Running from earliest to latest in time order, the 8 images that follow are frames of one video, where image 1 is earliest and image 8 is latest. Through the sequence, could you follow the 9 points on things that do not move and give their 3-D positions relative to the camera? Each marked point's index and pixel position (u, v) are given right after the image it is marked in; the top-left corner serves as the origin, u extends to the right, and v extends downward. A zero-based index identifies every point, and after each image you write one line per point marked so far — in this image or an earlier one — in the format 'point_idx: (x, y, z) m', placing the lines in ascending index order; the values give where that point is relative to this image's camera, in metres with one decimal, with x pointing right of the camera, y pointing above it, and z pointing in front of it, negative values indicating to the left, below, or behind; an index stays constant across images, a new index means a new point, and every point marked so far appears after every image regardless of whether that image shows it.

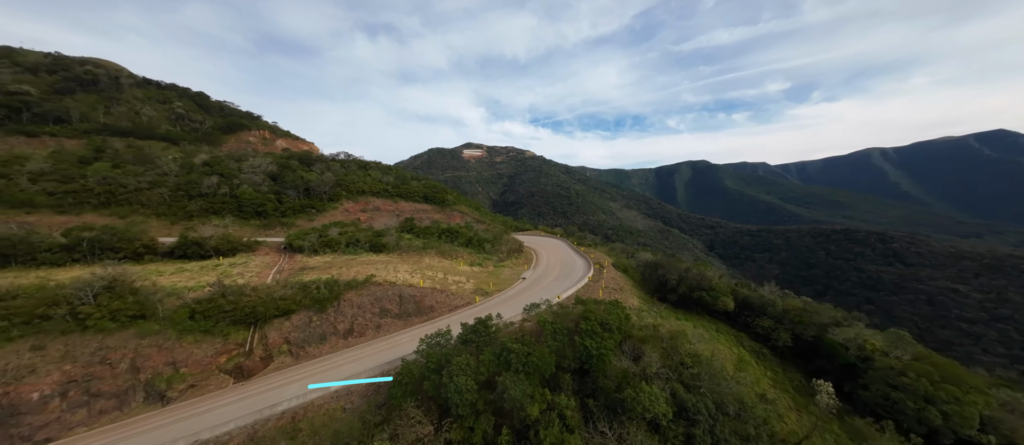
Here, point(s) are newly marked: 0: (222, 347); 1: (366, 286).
0: (-14.3, -6.1, +16.1) m
1: (-8.9, -3.8, +19.7) m
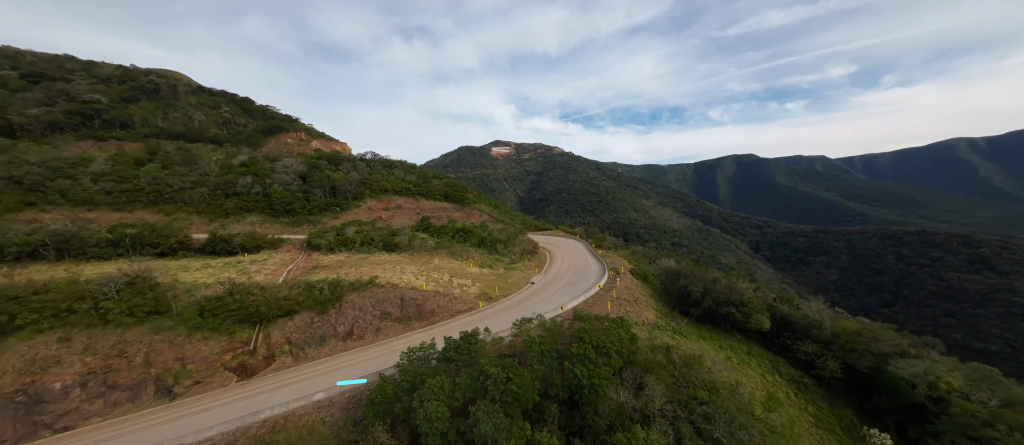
0: (-14.3, -6.1, +16.4) m
1: (-8.6, -3.9, +19.4) m
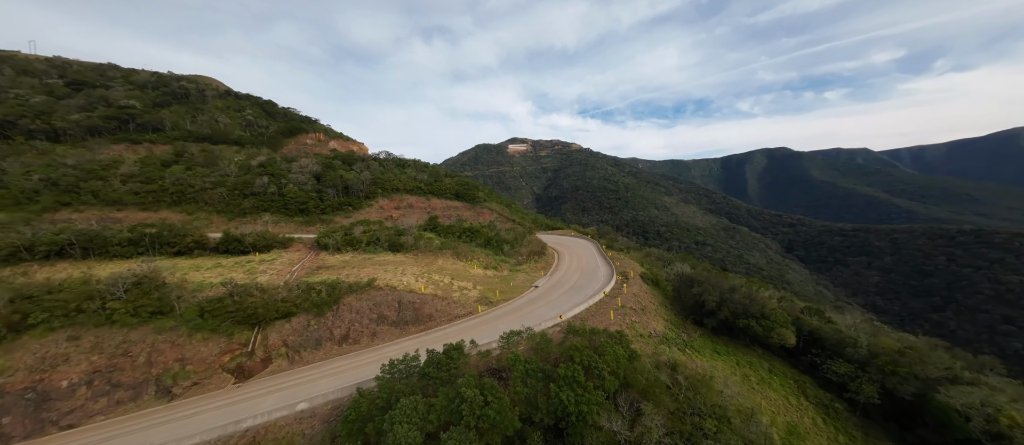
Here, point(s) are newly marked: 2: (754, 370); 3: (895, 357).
0: (-14.4, -6.2, +16.4) m
1: (-8.5, -4.0, +19.1) m
2: (+12.0, -7.3, +16.2) m
3: (+20.8, -7.3, +17.8) m
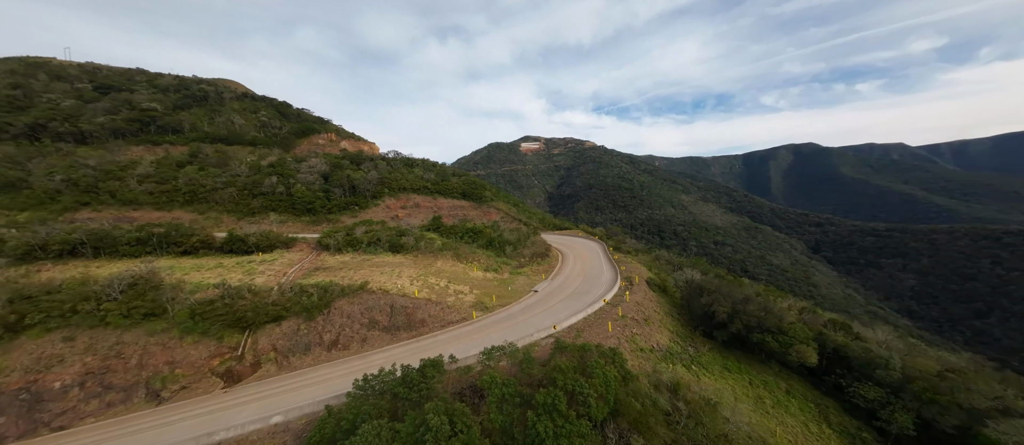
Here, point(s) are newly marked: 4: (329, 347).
0: (-14.7, -6.3, +16.2) m
1: (-8.7, -4.1, +18.6) m
2: (+11.6, -7.5, +14.7) m
3: (+20.5, -7.5, +15.9) m
4: (-9.3, -6.3, +16.7) m
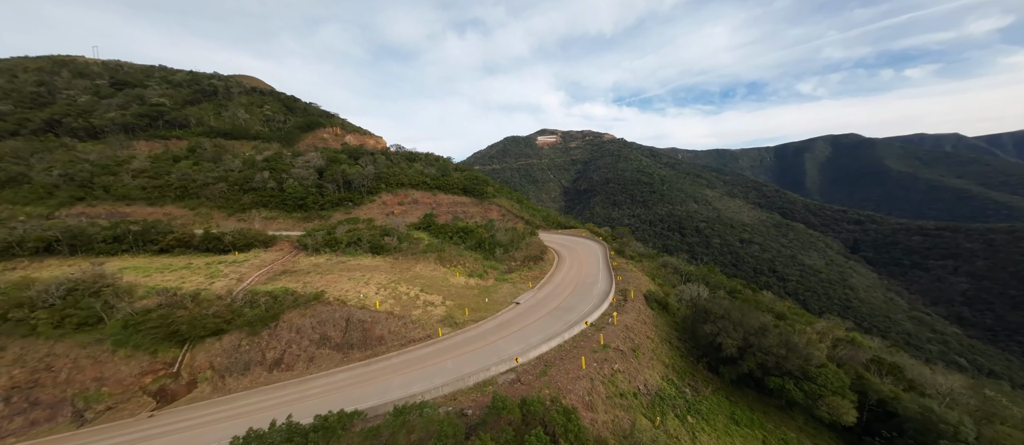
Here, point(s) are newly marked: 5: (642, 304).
0: (-16.3, -6.4, +14.6) m
1: (-10.1, -4.2, +16.6) m
2: (+9.9, -7.8, +11.6) m
3: (+18.9, -8.0, +12.2) m
4: (-10.9, -6.5, +14.8) m
5: (+6.9, -4.2, +17.3) m
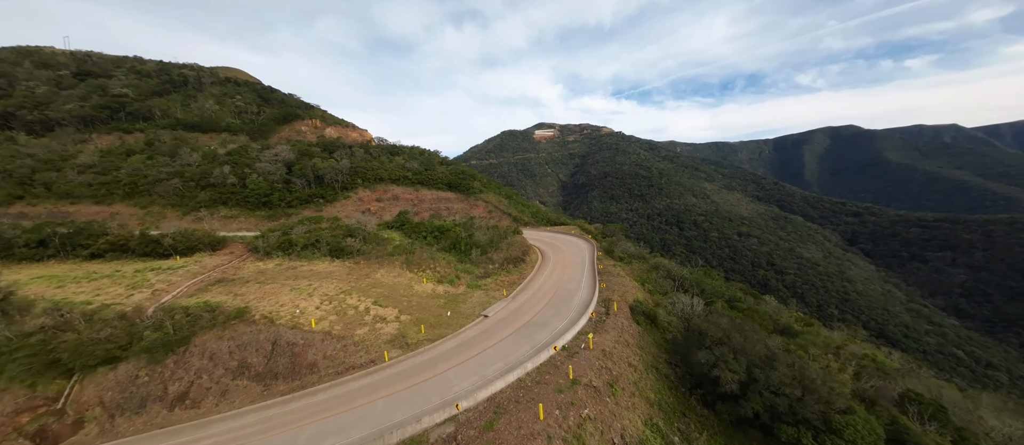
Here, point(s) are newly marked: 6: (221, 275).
0: (-17.9, -6.6, +11.9) m
1: (-11.8, -4.3, +13.9) m
2: (+8.3, -7.9, +9.0) m
3: (+17.2, -8.0, +9.7) m
4: (-12.5, -6.6, +12.1) m
5: (+5.2, -4.2, +14.6) m
6: (-17.4, -3.1, +19.5) m
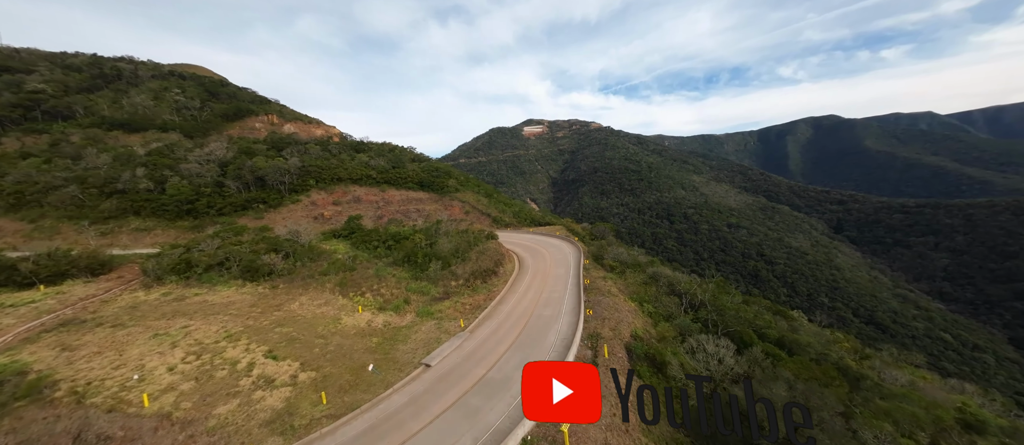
0: (-19.5, -7.6, +6.8) m
1: (-13.5, -5.1, +8.9) m
2: (+6.8, -8.1, +4.6) m
3: (+15.7, -7.9, +5.5) m
4: (-14.1, -7.4, +7.1) m
5: (+3.5, -4.4, +10.0) m
6: (-19.2, -4.0, +14.4) m
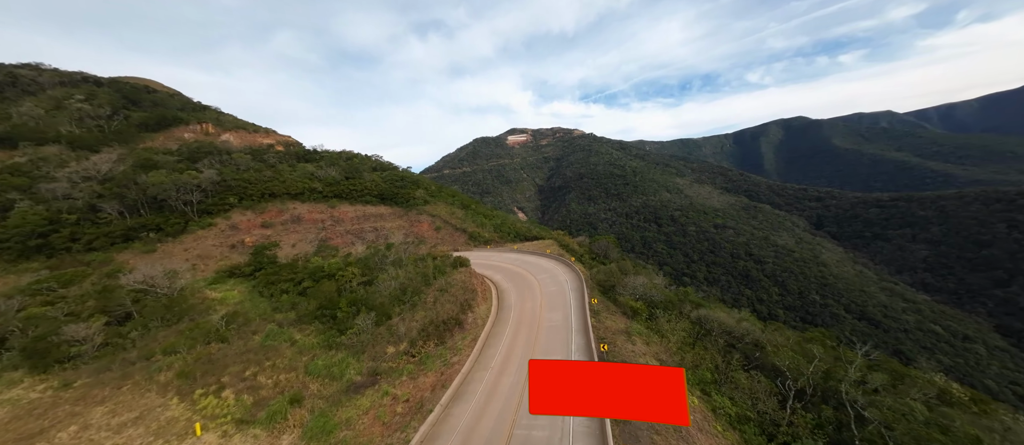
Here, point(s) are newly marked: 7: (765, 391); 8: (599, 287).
0: (-19.9, -9.1, -0.8) m
1: (-14.1, -6.4, +1.5) m
2: (+6.5, -8.4, -2.1) m
3: (+15.3, -7.8, -0.8) m
4: (-14.5, -8.7, -0.3) m
5: (+2.8, -5.0, +3.4) m
6: (-20.1, -5.7, +6.8) m
7: (+6.9, -4.2, +9.2) m
8: (+4.2, -3.0, +16.1) m
